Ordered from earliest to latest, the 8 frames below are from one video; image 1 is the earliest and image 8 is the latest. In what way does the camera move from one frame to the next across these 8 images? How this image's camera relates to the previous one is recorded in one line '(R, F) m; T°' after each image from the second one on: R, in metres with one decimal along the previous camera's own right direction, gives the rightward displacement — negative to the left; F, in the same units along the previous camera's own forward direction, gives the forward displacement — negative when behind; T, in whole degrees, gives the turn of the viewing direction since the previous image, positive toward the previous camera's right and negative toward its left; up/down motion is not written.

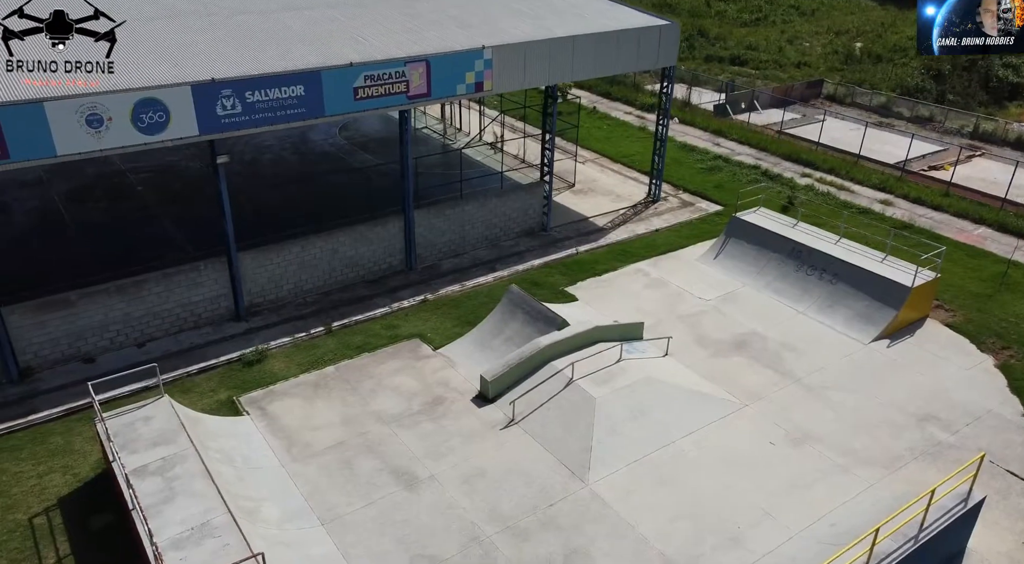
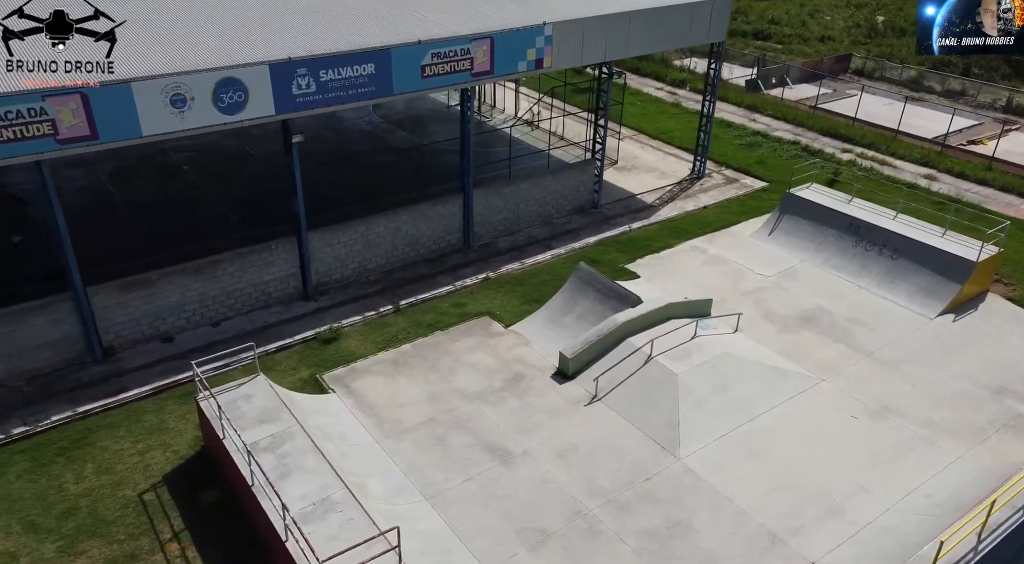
(-1.7, -0.2) m; 0°
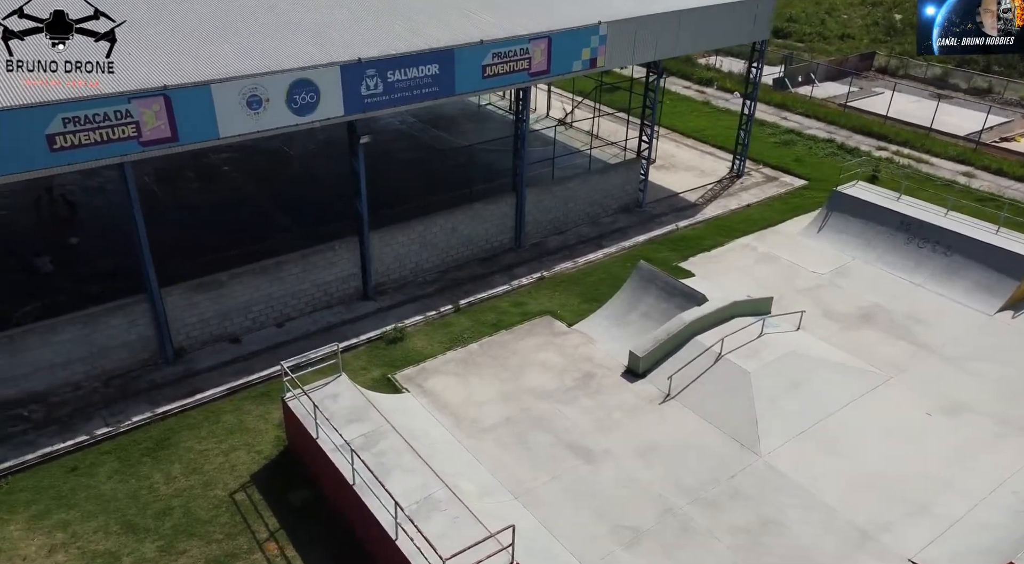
(-1.6, -0.1) m; 0°
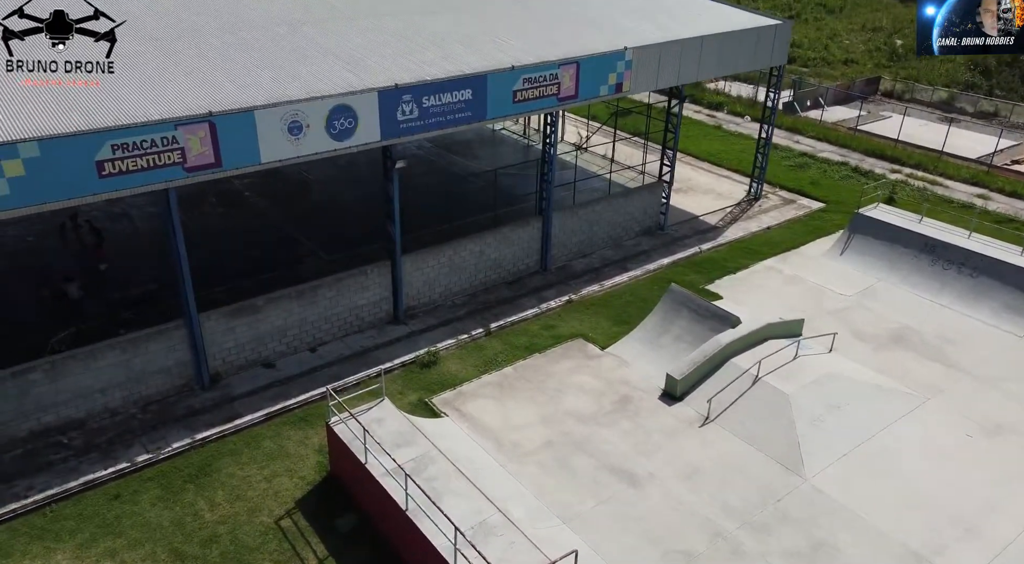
(-0.9, 0.0) m; 0°
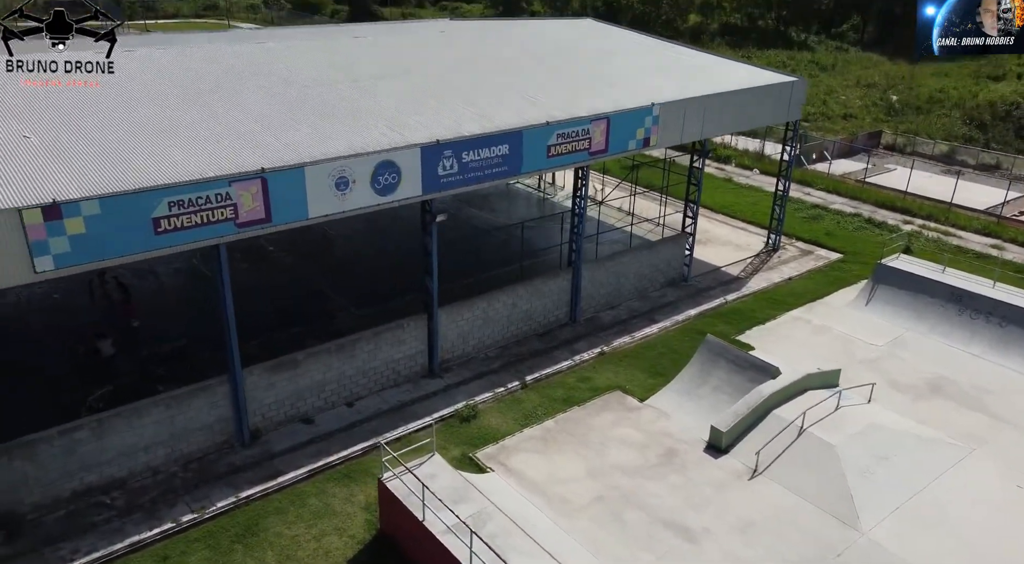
(-1.2, 0.0) m; +1°
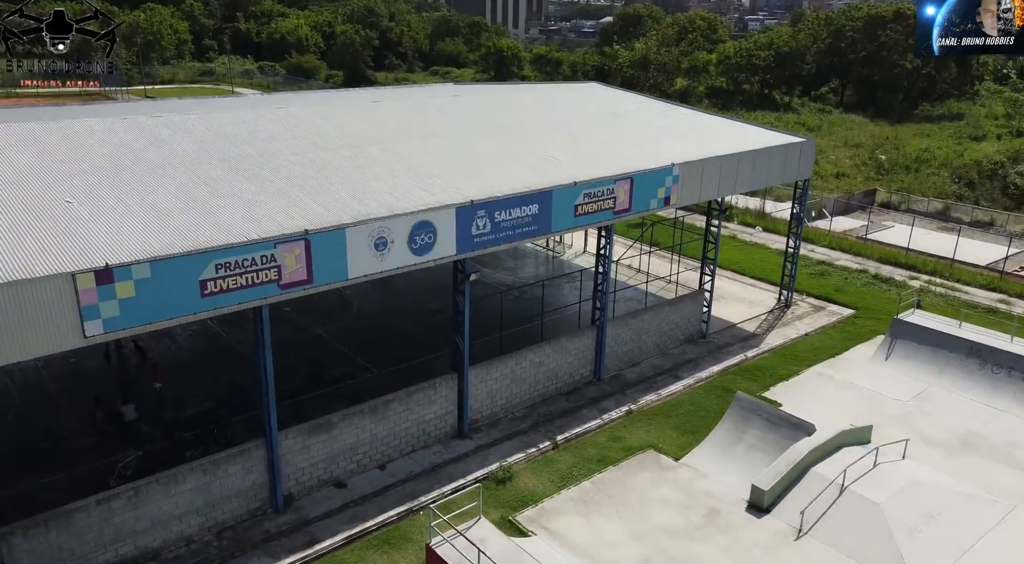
(-1.2, 0.0) m; +1°
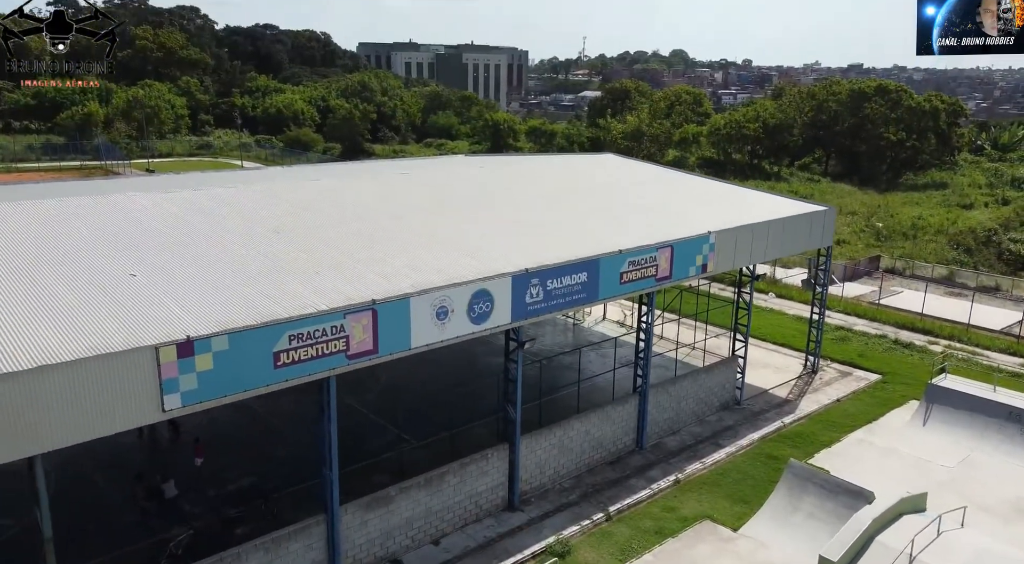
(-1.7, +0.1) m; +1°
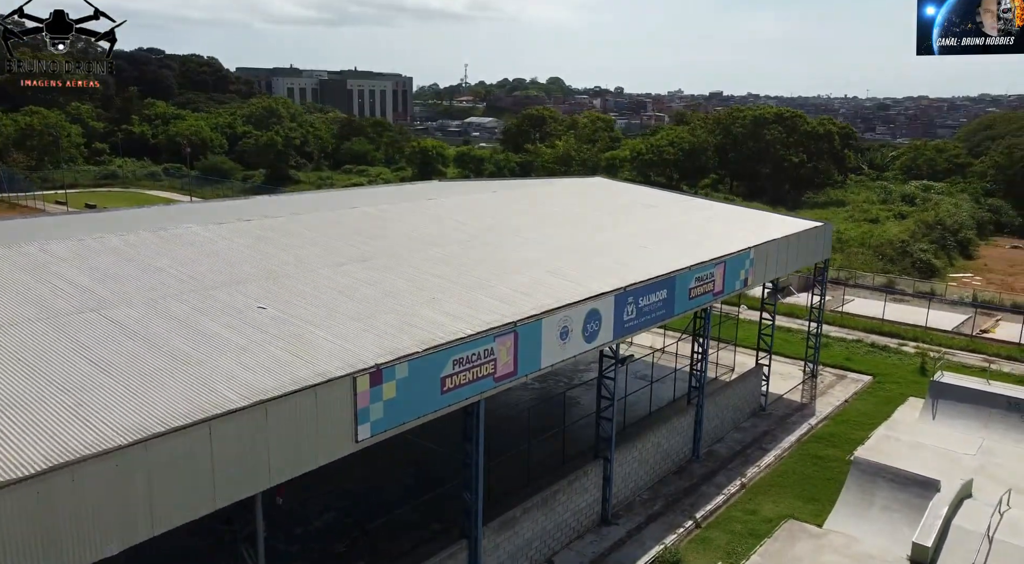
(-4.8, -0.1) m; +8°
